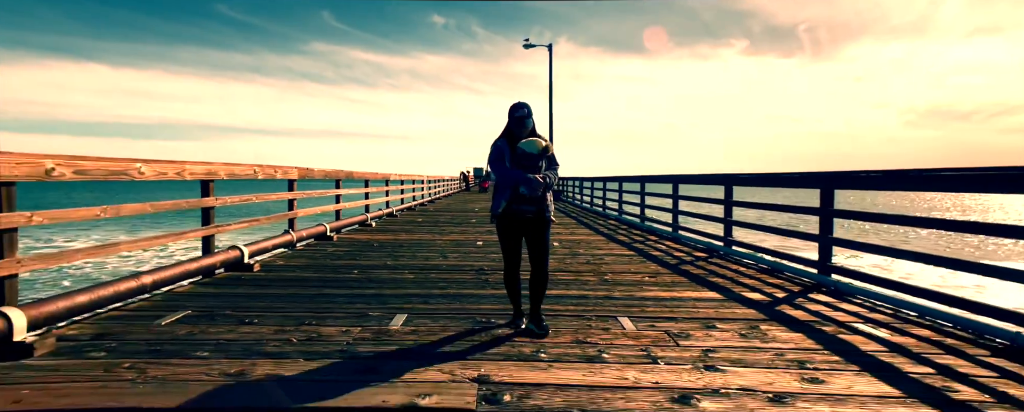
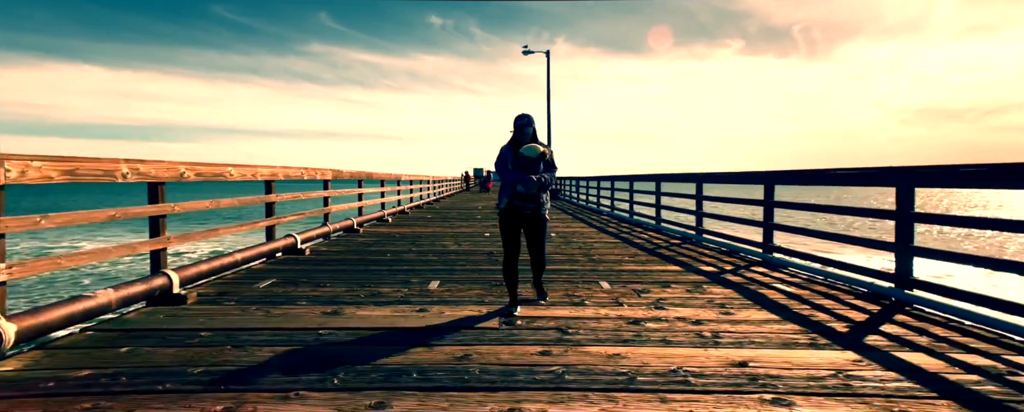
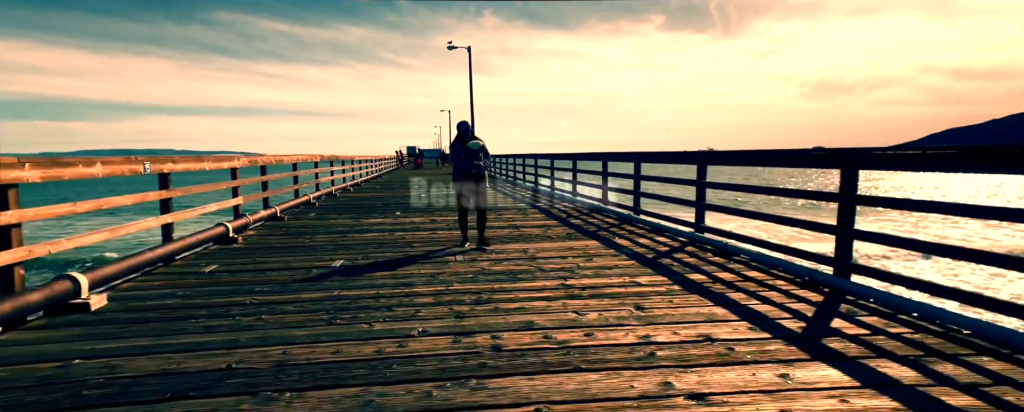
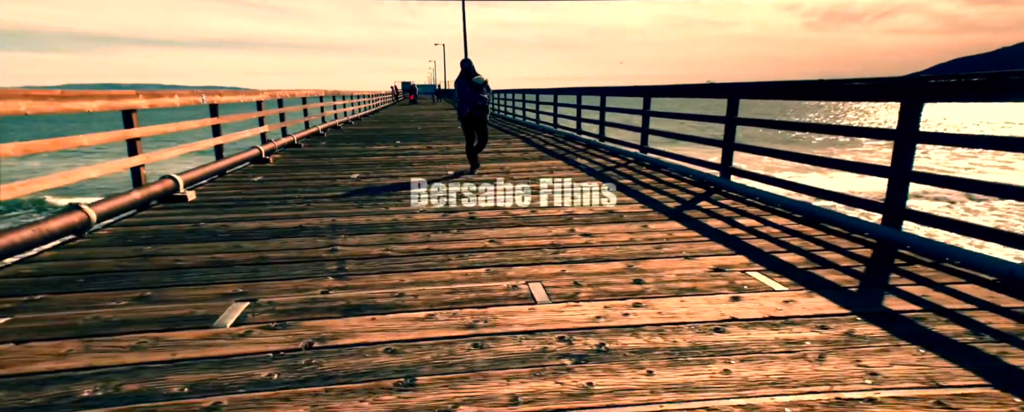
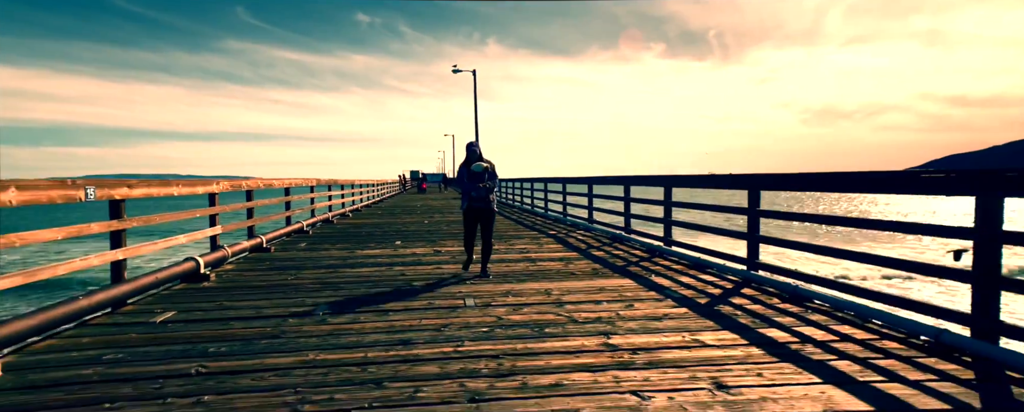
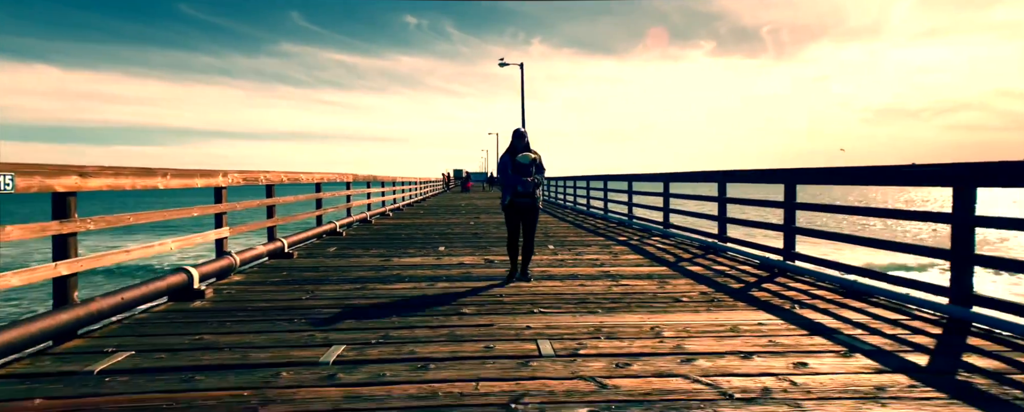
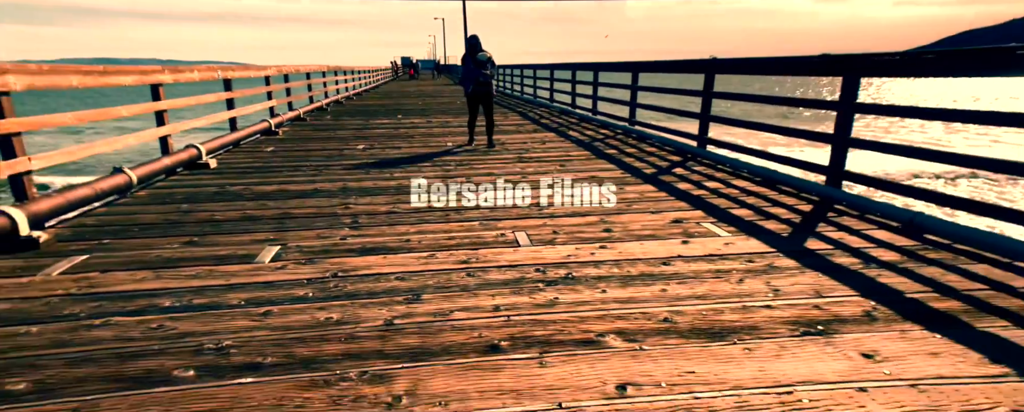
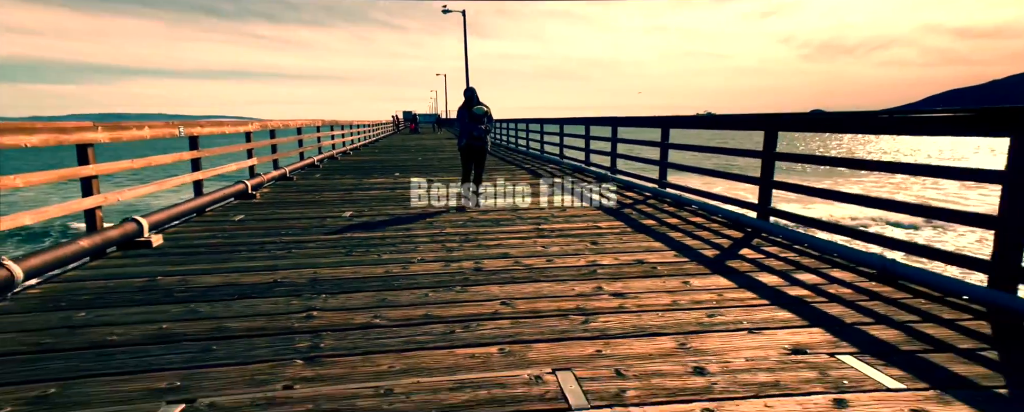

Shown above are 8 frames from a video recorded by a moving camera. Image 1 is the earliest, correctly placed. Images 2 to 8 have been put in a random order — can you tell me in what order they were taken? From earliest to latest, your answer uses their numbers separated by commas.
2, 6, 5, 3, 8, 4, 7
